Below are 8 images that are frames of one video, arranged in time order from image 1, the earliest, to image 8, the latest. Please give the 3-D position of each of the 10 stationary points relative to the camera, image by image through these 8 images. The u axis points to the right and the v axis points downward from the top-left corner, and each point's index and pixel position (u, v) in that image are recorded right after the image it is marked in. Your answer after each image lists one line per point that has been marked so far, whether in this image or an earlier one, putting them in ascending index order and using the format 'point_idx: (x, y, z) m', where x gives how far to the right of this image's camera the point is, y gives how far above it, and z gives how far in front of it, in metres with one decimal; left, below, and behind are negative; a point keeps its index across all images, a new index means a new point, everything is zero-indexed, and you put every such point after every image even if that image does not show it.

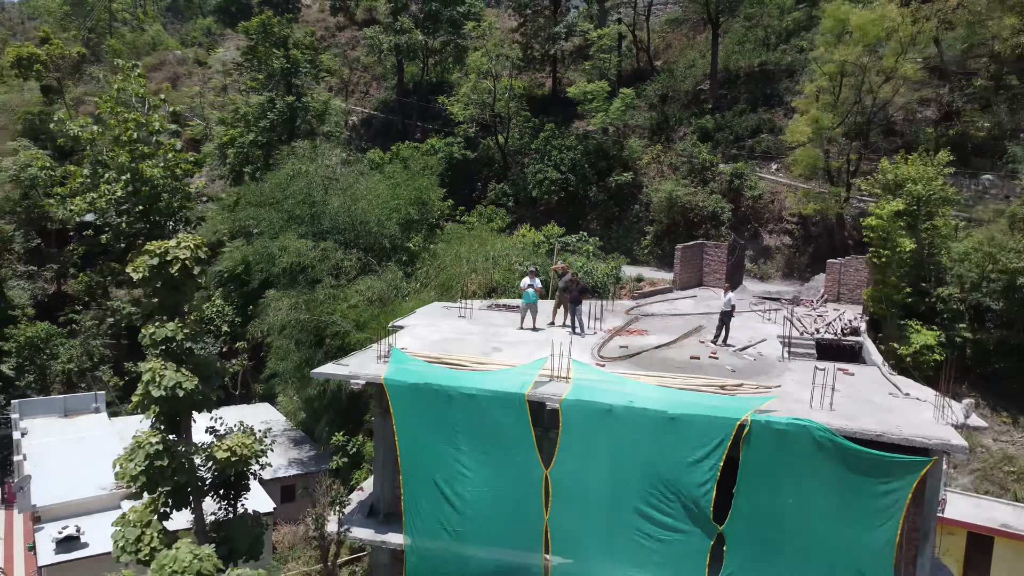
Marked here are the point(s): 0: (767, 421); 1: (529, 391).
0: (+2.2, -1.1, +8.5) m
1: (+0.2, -0.9, +9.3) m
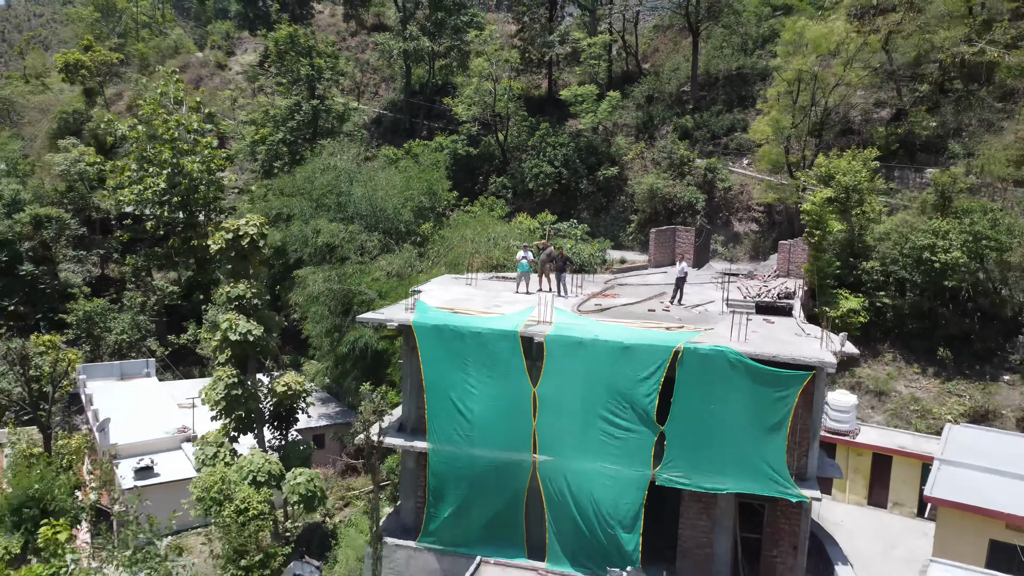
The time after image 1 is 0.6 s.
0: (+2.1, -0.7, +11.6) m
1: (+0.1, -0.5, +12.4) m
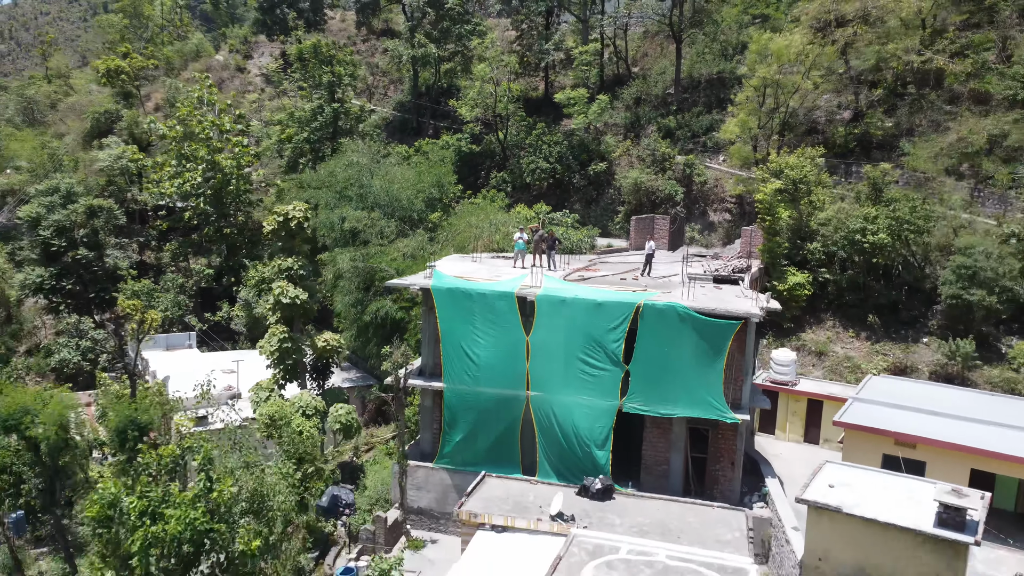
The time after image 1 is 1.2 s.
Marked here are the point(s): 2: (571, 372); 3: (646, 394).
0: (+2.1, -0.2, +14.8) m
1: (+0.1, 0.0, +15.7) m
2: (+0.9, -1.3, +15.5) m
3: (+2.0, -1.6, +15.1) m
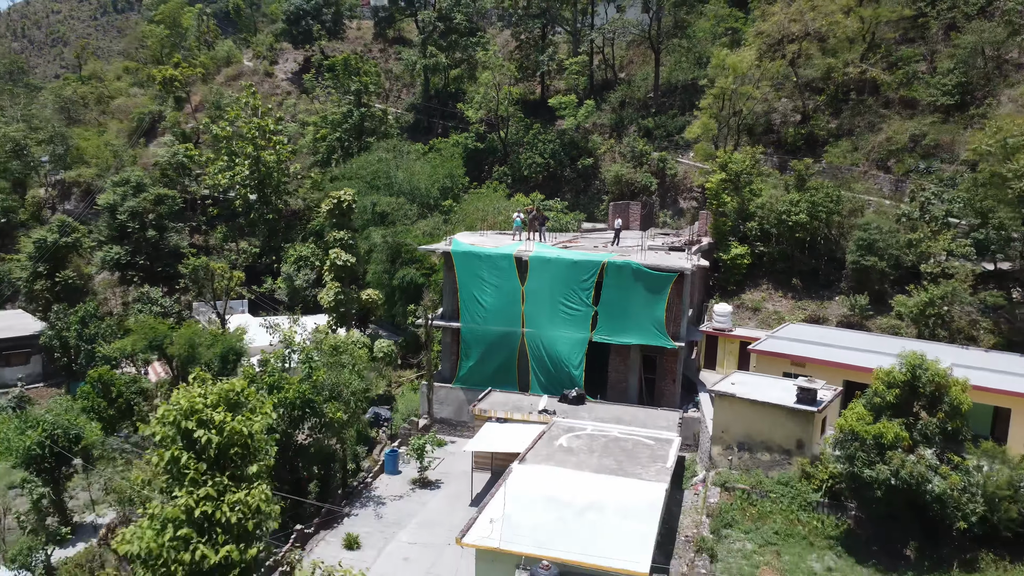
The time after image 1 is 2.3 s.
0: (+2.1, +0.5, +20.3) m
1: (+0.1, +0.7, +21.2) m
2: (+0.9, -0.5, +20.9) m
3: (+2.0, -0.8, +20.6) m
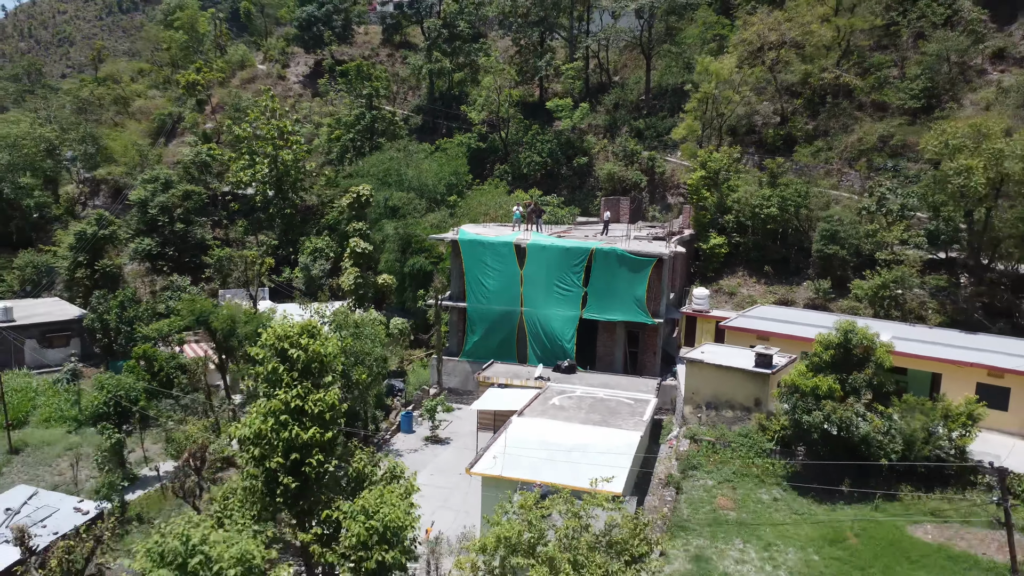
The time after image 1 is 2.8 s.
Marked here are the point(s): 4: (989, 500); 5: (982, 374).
0: (+2.1, +0.9, +23.1) m
1: (+0.1, +1.1, +24.0) m
2: (+0.9, -0.1, +23.8) m
3: (+2.0, -0.5, +23.4) m
4: (+7.7, -3.5, +15.9) m
5: (+9.2, -1.7, +19.2) m
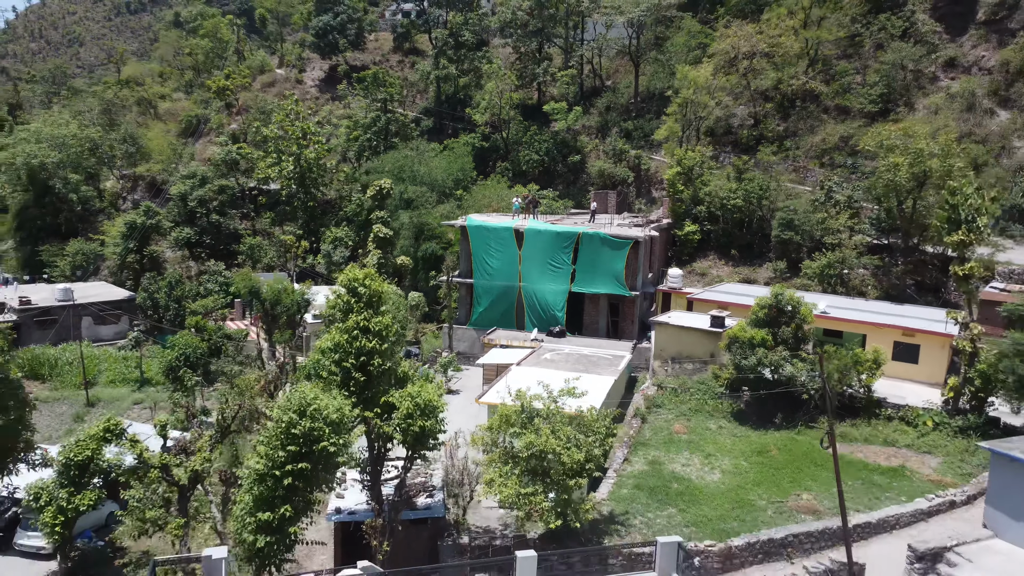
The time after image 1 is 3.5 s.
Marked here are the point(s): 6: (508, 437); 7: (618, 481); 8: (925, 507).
0: (+2.1, +1.5, +27.5) m
1: (+0.1, +1.8, +28.4) m
2: (+0.9, +0.5, +28.1) m
3: (+2.0, +0.2, +27.8) m
4: (+7.7, -2.9, +20.3) m
5: (+9.2, -1.1, +23.5) m
6: (-0.1, -2.2, +14.5) m
7: (+1.9, -3.4, +17.6) m
8: (+6.4, -3.4, +15.4) m
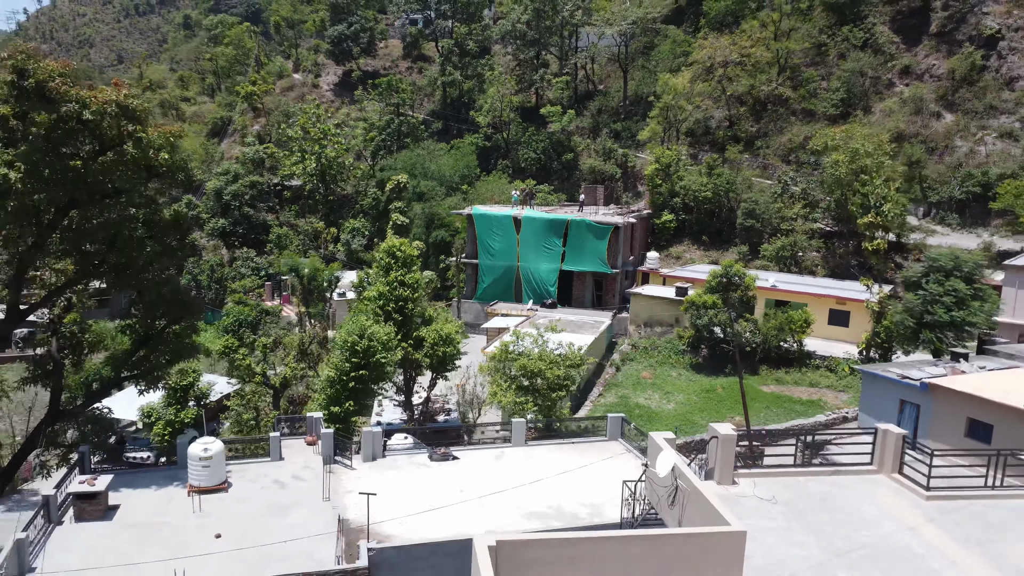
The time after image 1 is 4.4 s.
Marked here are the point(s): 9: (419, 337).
0: (+2.1, +2.2, +32.4) m
1: (+0.1, +2.5, +33.3) m
2: (+0.9, +1.2, +33.0) m
3: (+2.0, +0.9, +32.7) m
4: (+7.7, -2.2, +25.2) m
5: (+9.1, -0.4, +28.4) m
6: (-0.1, -1.5, +19.5) m
7: (+1.9, -2.8, +22.5) m
8: (+6.4, -2.7, +20.4) m
9: (-1.8, -0.9, +18.7) m
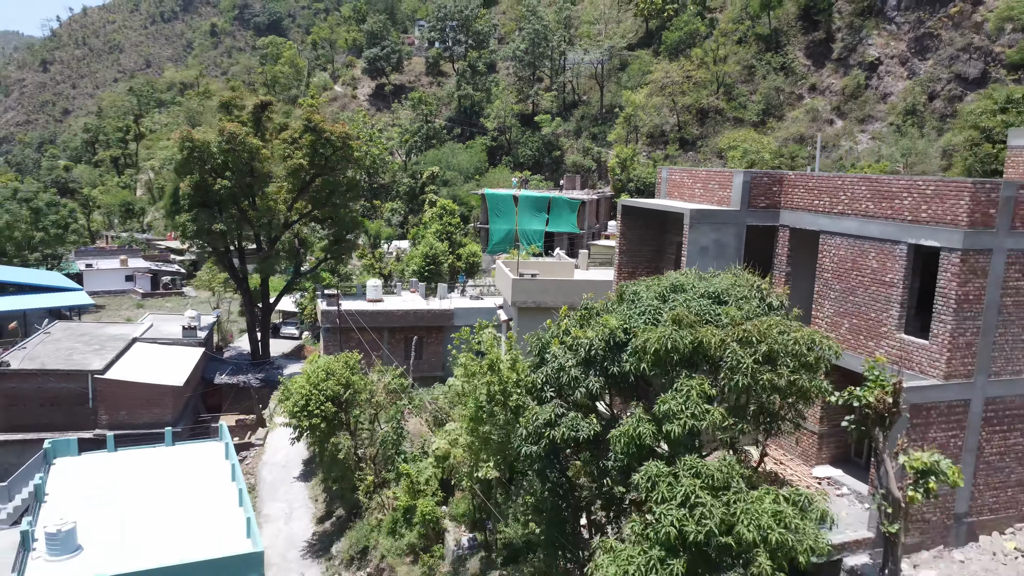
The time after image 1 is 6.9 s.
0: (+2.1, +4.4, +47.4) m
1: (+0.1, +4.6, +48.3) m
2: (+0.9, +3.3, +48.1) m
3: (+2.0, +3.0, +47.7) m
4: (+7.7, -0.1, +40.2) m
5: (+9.1, +1.8, +43.4) m
6: (-0.2, +0.6, +34.5) m
7: (+1.8, -0.7, +37.5) m
8: (+6.4, -0.6, +35.4) m
9: (-1.8, +1.2, +33.7) m
